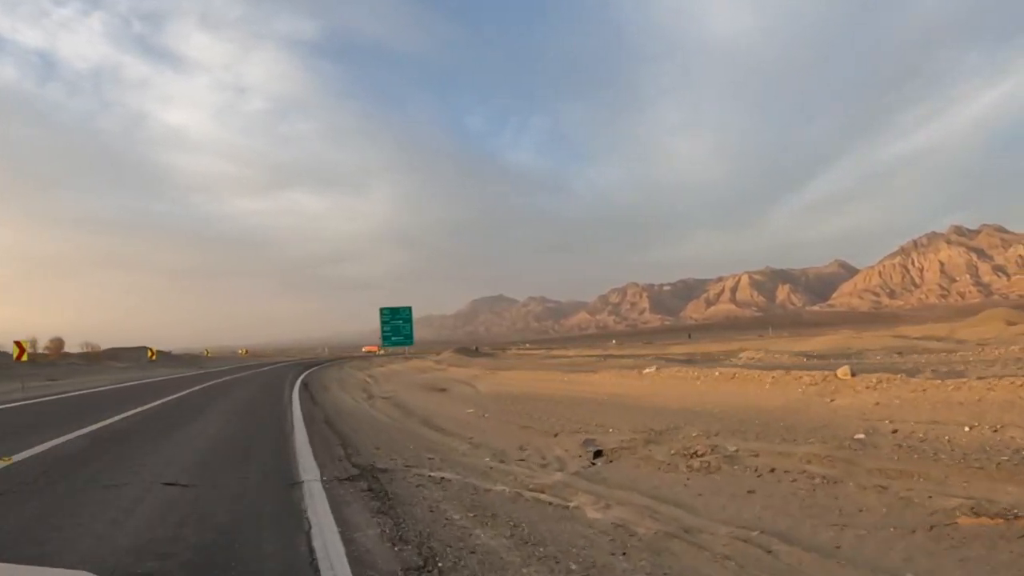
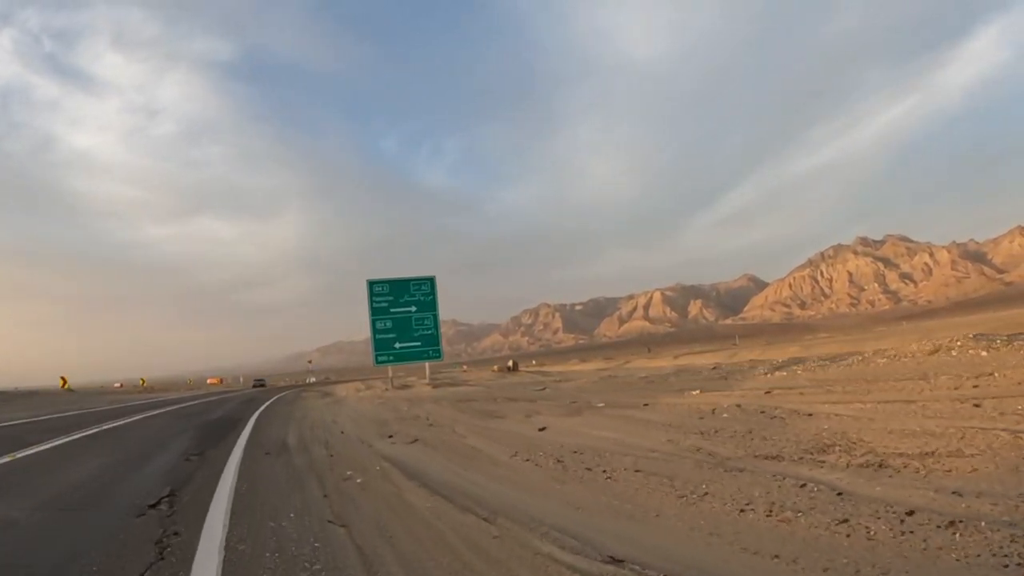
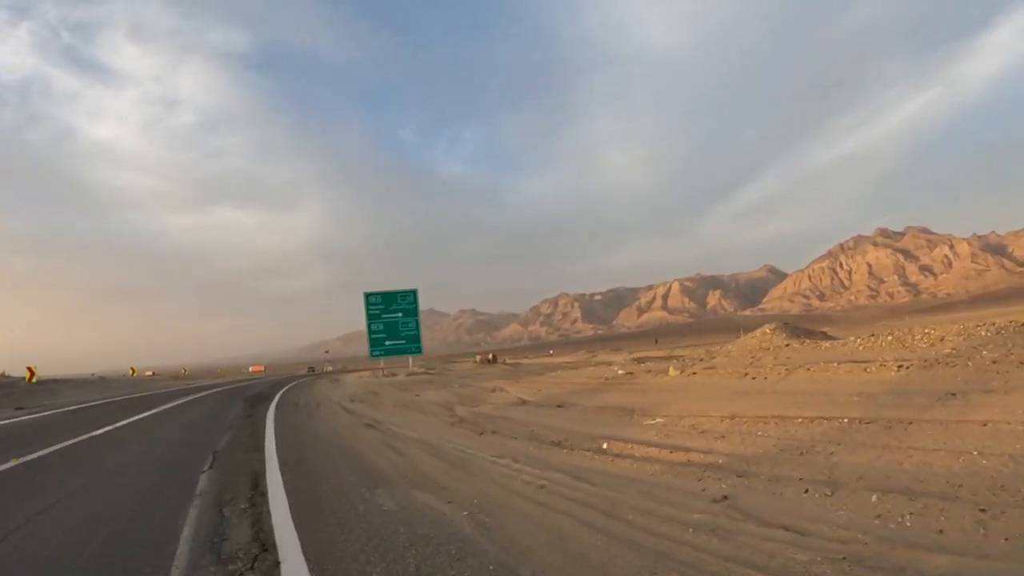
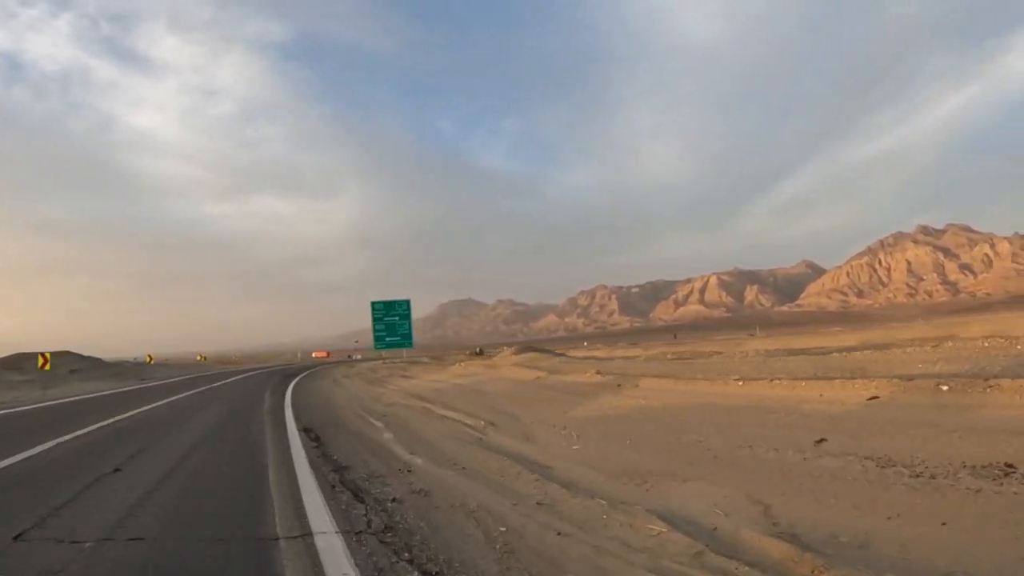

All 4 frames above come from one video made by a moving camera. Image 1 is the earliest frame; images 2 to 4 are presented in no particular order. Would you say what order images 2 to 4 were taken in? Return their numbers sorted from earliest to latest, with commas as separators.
4, 3, 2
